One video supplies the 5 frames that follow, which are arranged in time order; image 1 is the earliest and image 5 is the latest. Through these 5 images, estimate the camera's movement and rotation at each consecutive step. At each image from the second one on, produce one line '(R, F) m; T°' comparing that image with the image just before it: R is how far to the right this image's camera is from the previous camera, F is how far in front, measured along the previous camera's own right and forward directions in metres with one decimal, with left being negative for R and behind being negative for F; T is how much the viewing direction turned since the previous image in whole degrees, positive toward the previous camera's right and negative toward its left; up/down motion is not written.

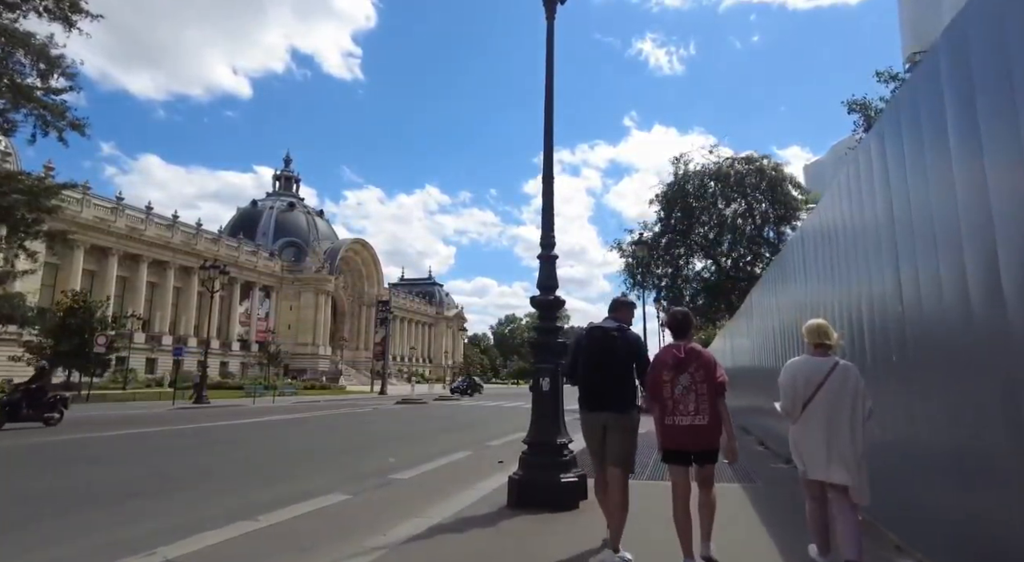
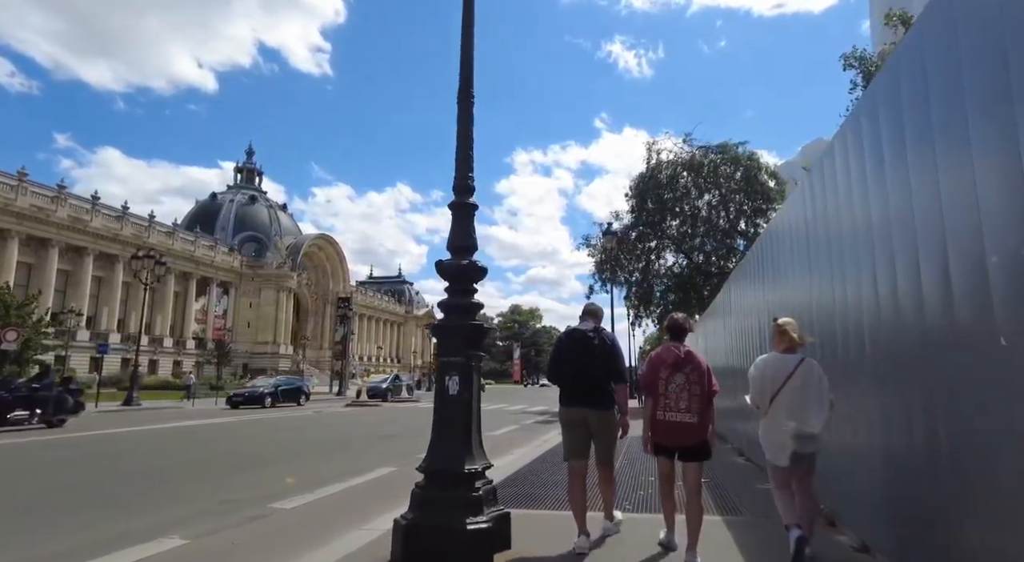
(+0.4, +1.4) m; +3°
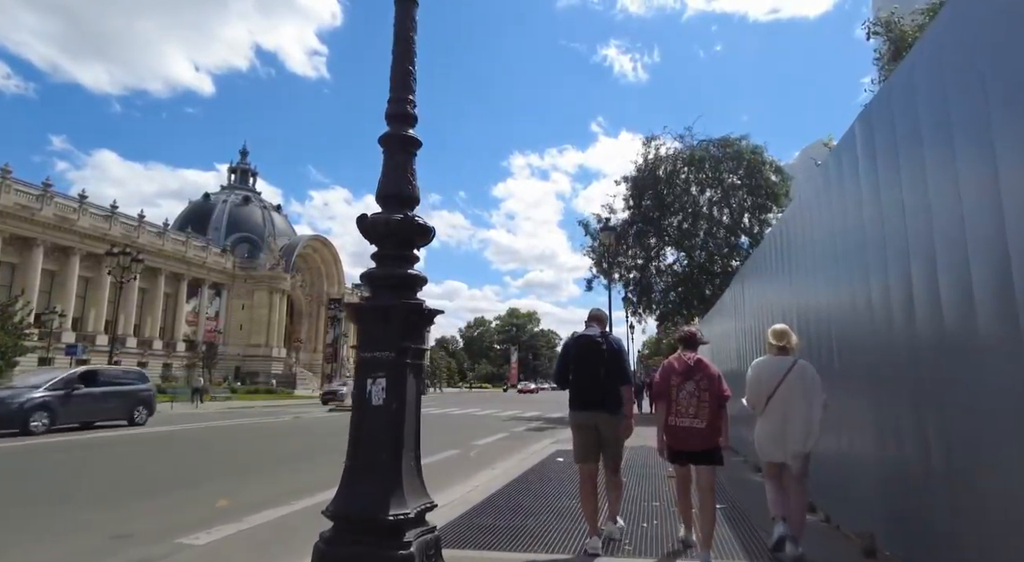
(+0.2, +1.0) m; 0°
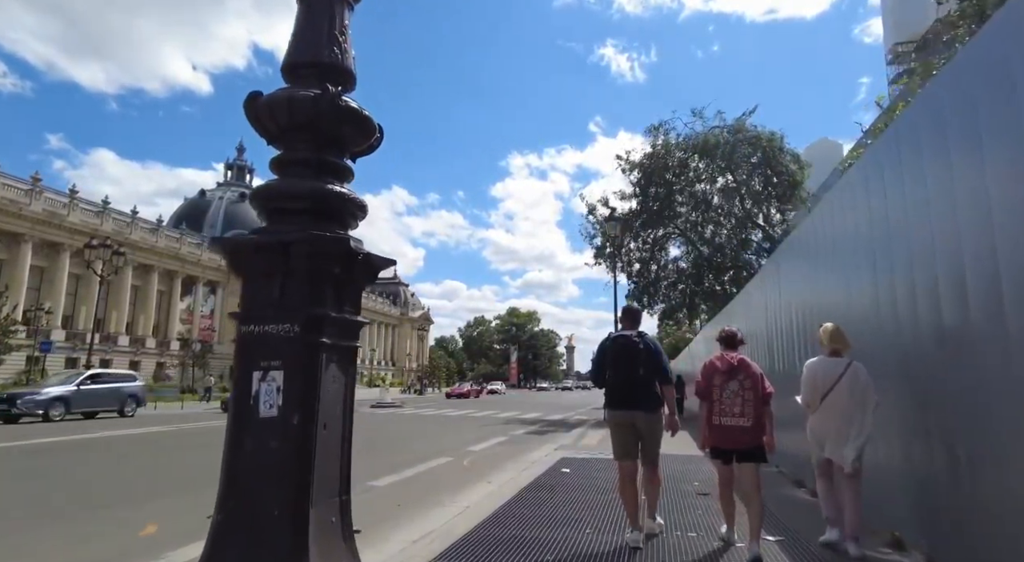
(0.0, +1.0) m; 0°
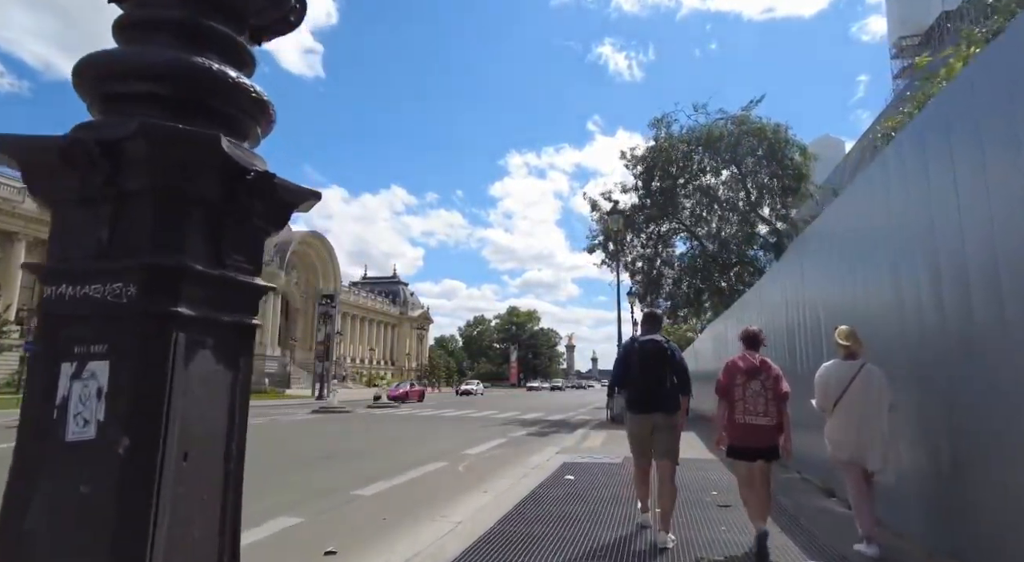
(0.0, +0.5) m; 0°
